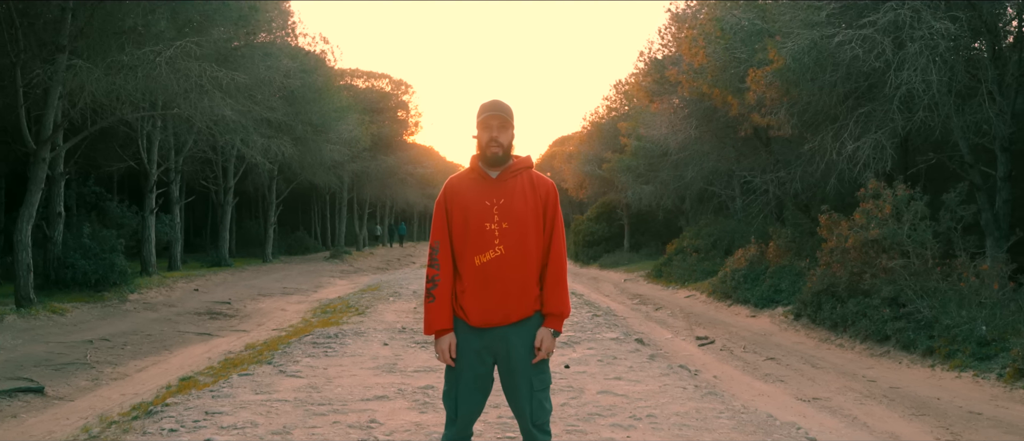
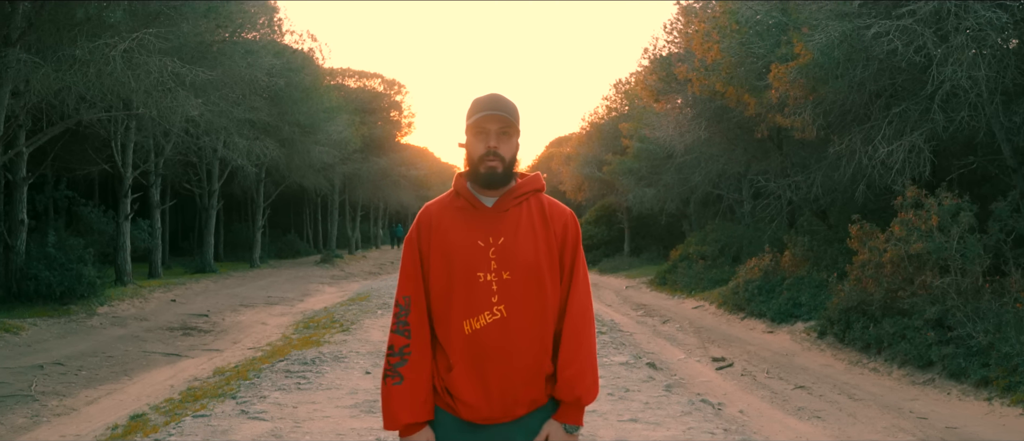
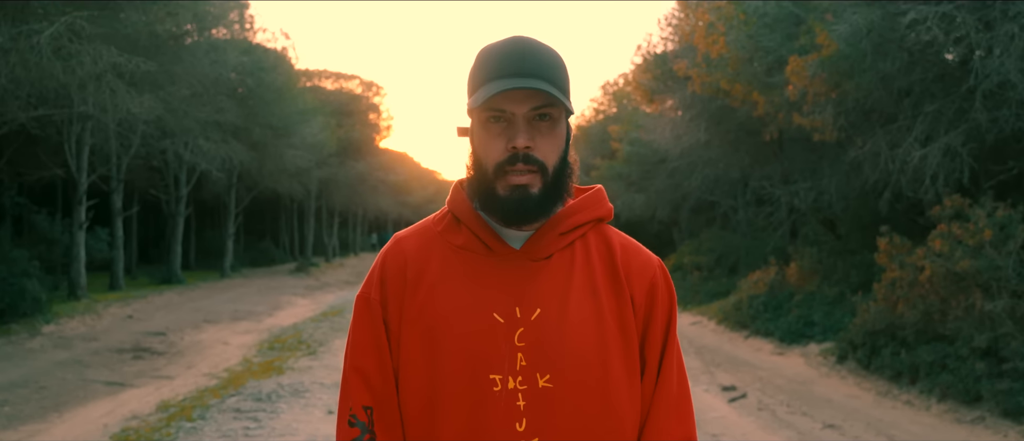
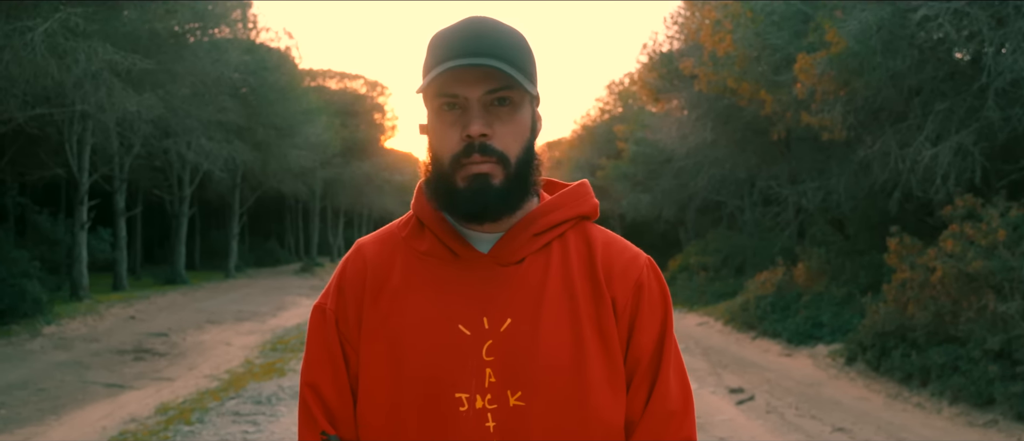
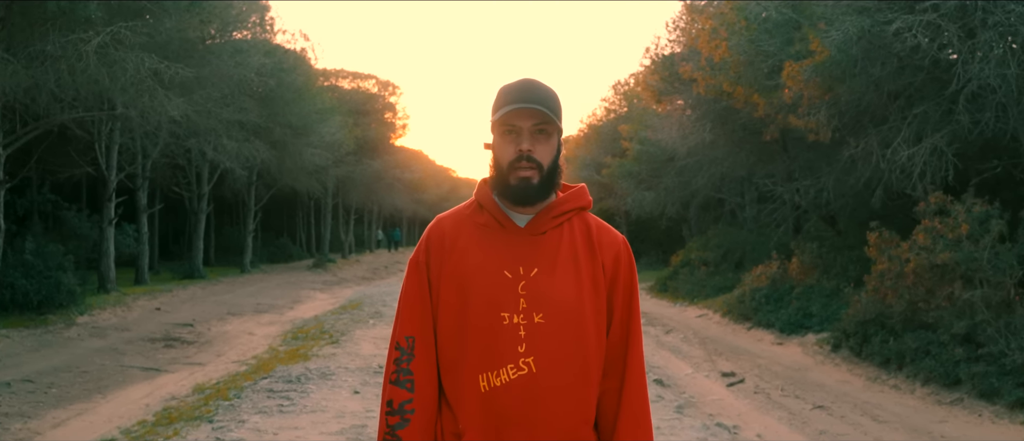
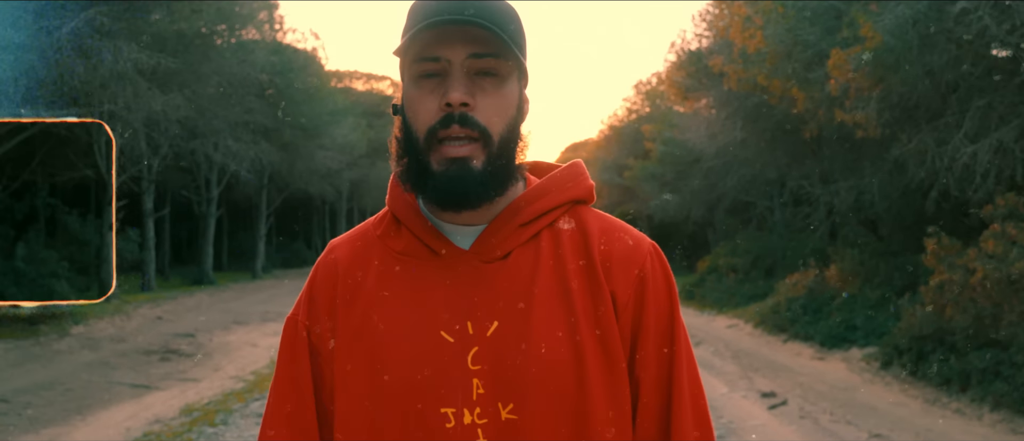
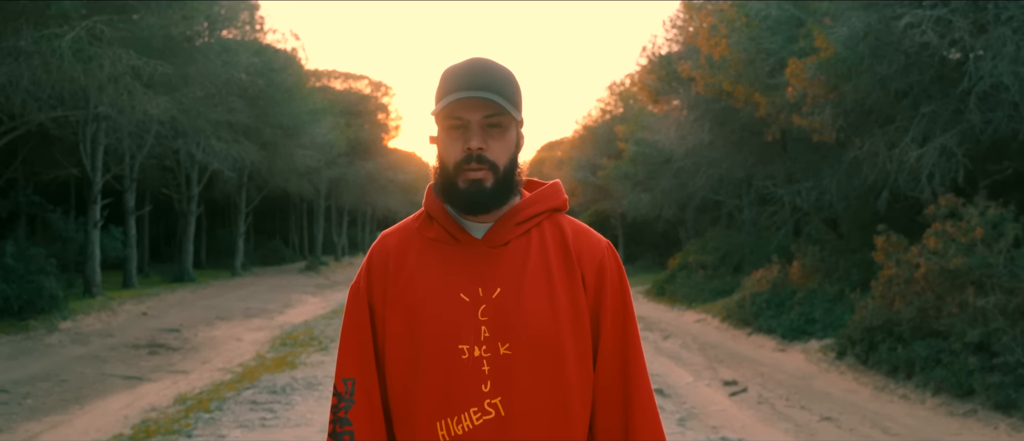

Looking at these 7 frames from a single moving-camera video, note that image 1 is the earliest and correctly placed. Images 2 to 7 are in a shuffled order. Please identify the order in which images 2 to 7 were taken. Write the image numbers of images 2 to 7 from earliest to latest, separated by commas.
2, 5, 7, 3, 4, 6
